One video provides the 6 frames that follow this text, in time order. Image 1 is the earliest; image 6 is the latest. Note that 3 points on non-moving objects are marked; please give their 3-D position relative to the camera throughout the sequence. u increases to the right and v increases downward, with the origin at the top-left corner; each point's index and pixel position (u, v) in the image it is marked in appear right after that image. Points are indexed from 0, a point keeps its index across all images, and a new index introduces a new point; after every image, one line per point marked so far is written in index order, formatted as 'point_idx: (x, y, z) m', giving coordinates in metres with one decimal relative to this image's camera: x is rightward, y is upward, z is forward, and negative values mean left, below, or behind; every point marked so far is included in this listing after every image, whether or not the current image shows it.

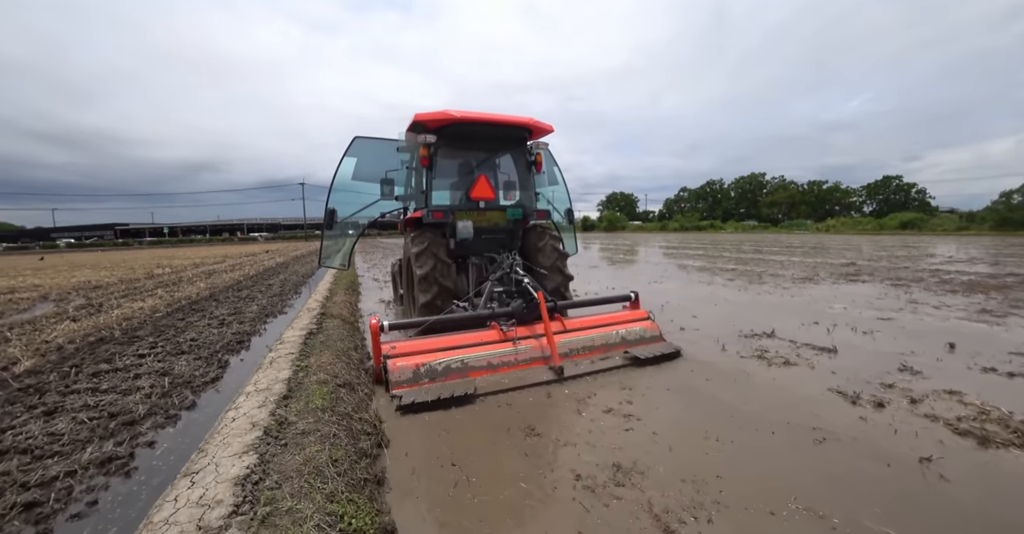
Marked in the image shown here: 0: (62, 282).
0: (-14.8, -0.5, +12.8) m
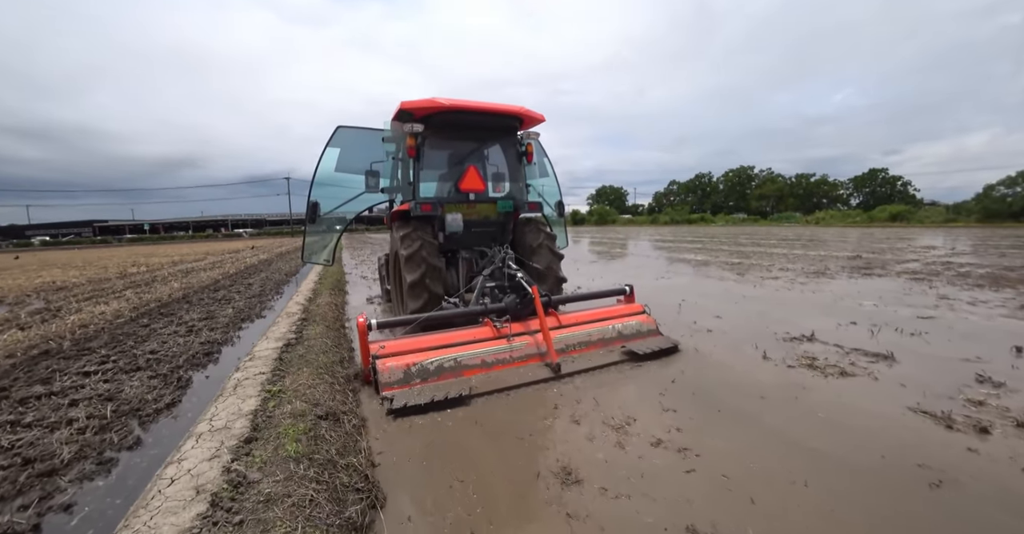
0: (-14.8, -0.5, +11.9) m
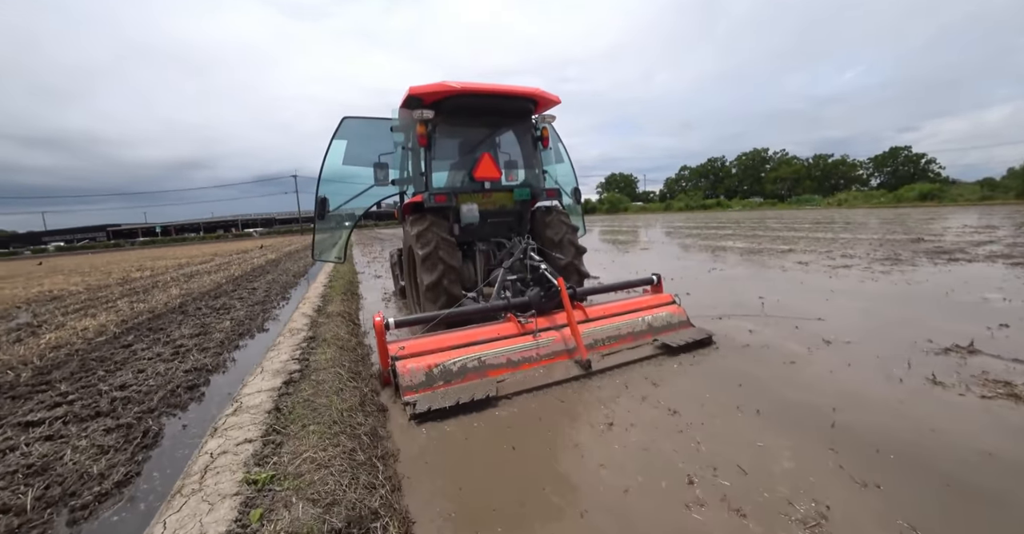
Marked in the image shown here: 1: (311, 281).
0: (-14.1, -0.7, +11.2) m
1: (-4.9, -0.3, +9.5) m
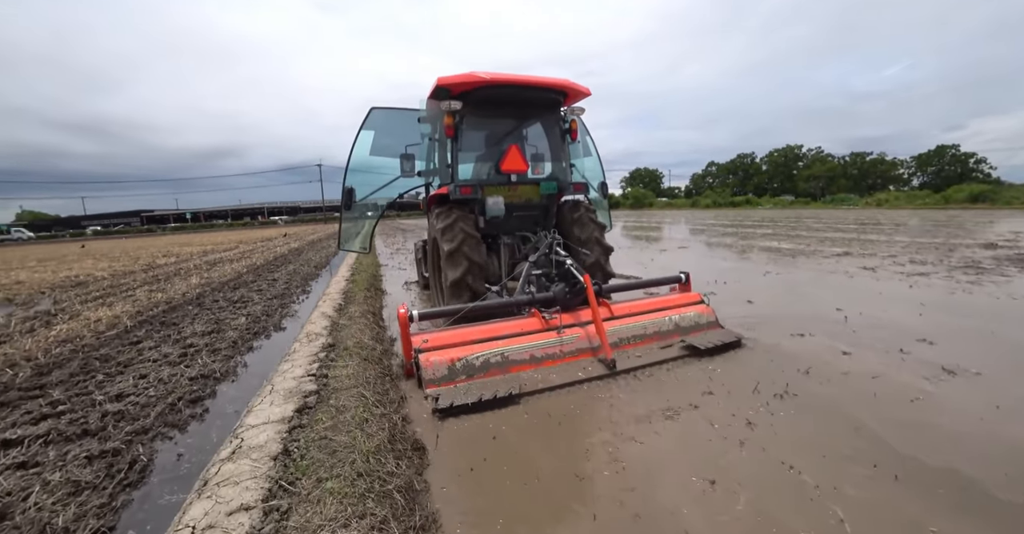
0: (-13.3, -0.3, +11.2) m
1: (-4.2, -0.1, +9.2) m
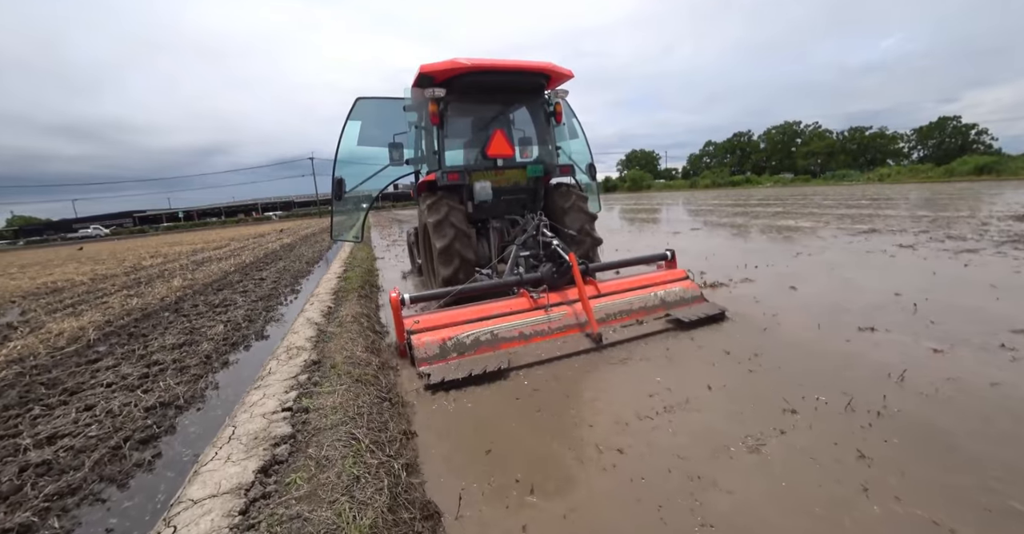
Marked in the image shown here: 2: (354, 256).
0: (-13.5, -0.3, +11.2) m
1: (-4.3, 0.0, +9.2) m
2: (-3.8, +0.2, +9.4) m
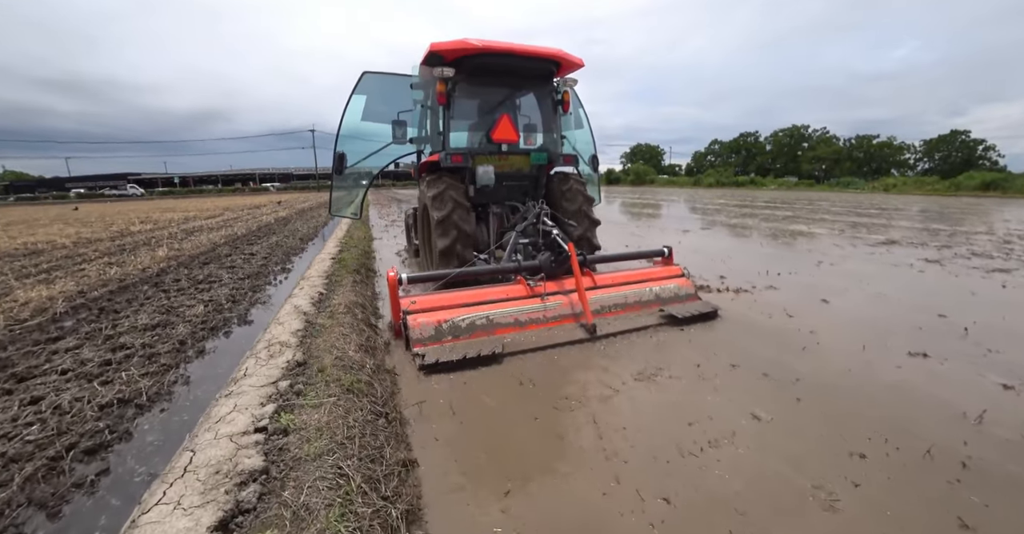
0: (-13.4, +0.8, +10.8) m
1: (-4.3, +0.6, +8.8) m
2: (-3.8, +0.7, +9.1) m
